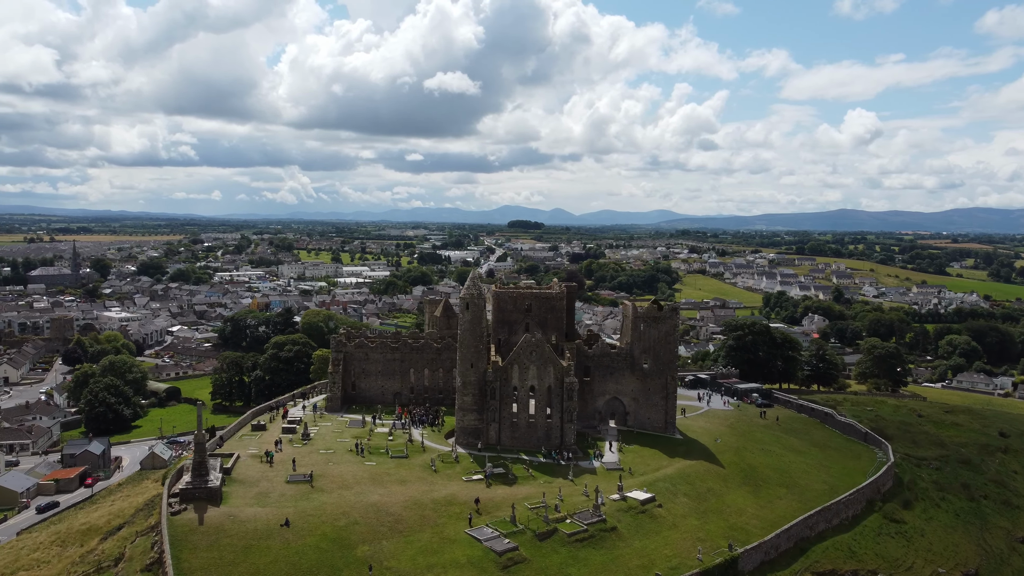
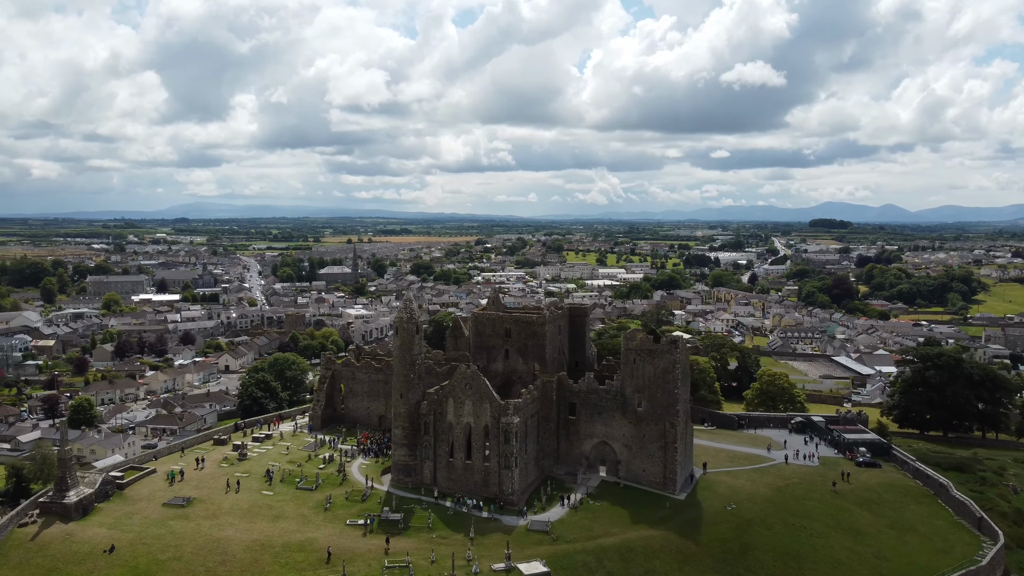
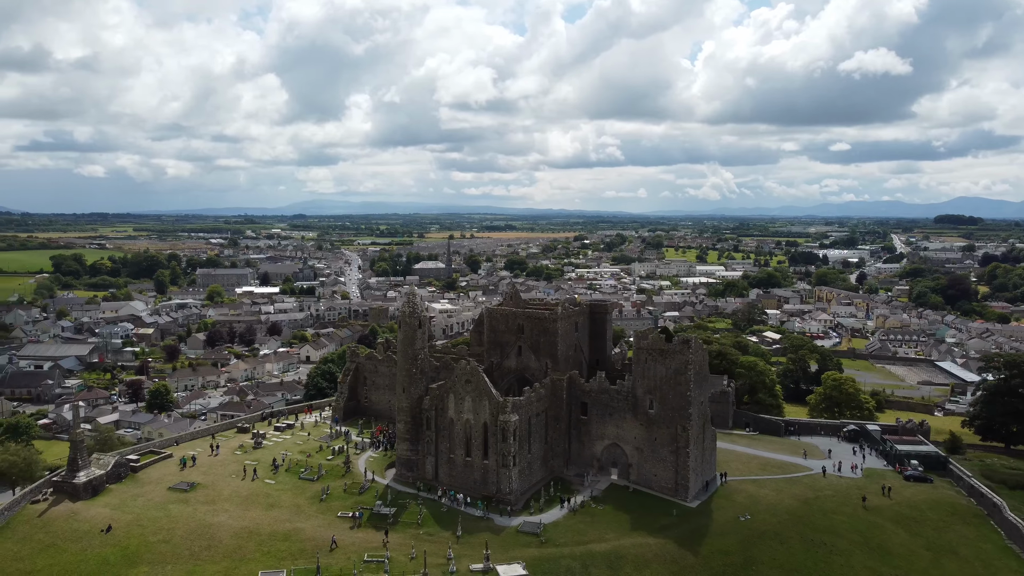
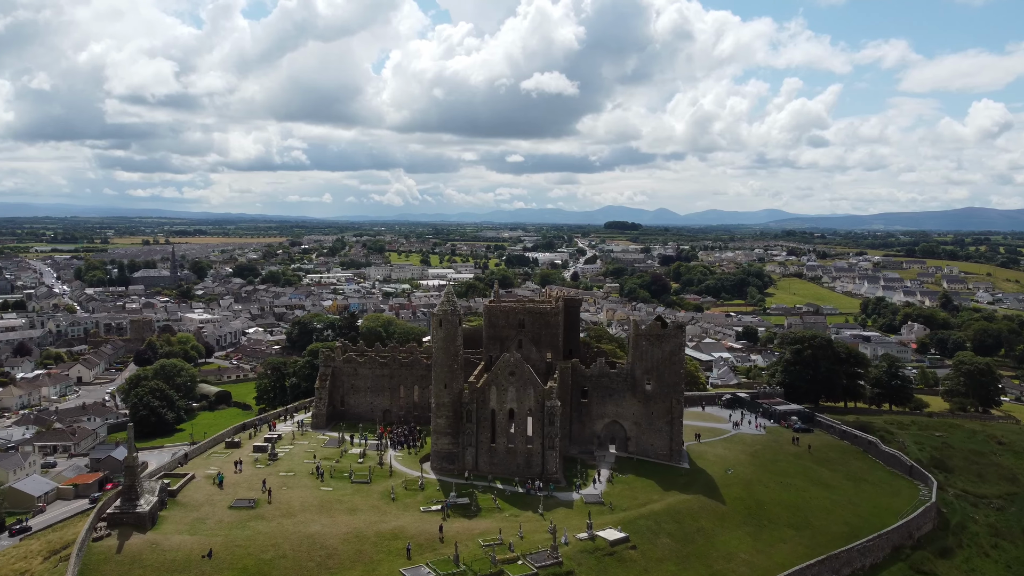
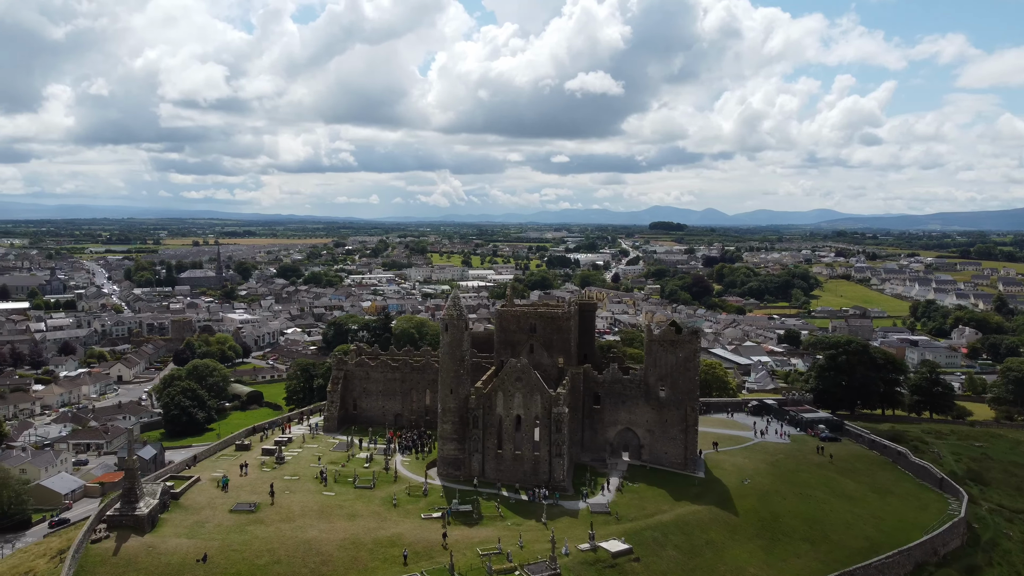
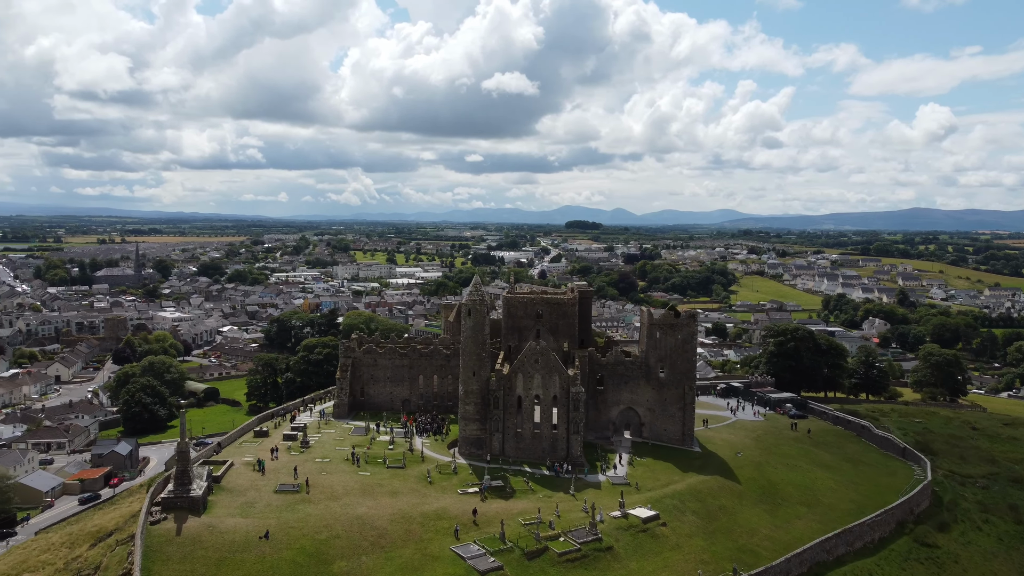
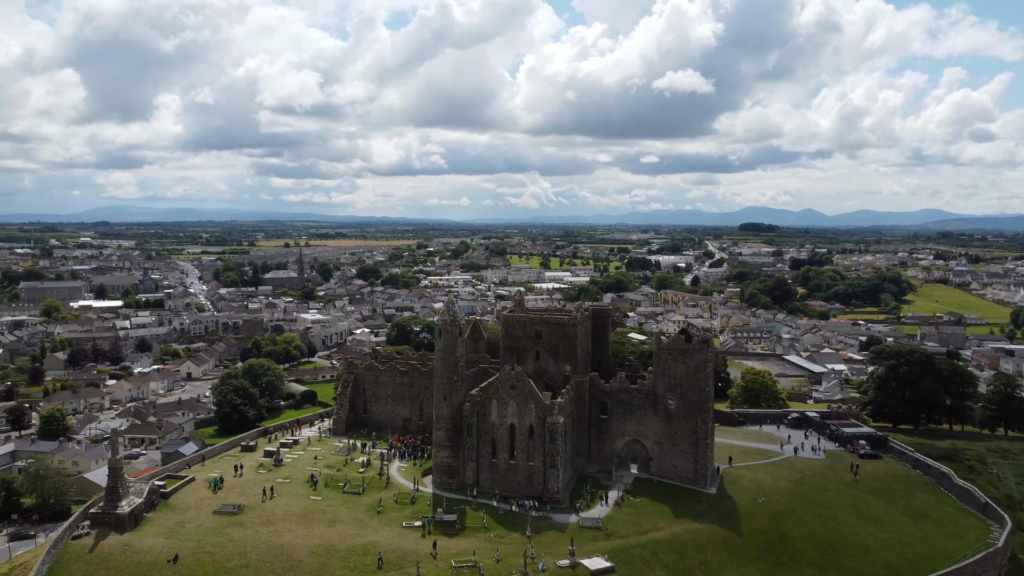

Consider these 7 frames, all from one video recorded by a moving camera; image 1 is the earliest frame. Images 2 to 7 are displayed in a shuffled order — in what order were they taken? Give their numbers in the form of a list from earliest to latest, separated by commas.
6, 4, 5, 7, 2, 3
